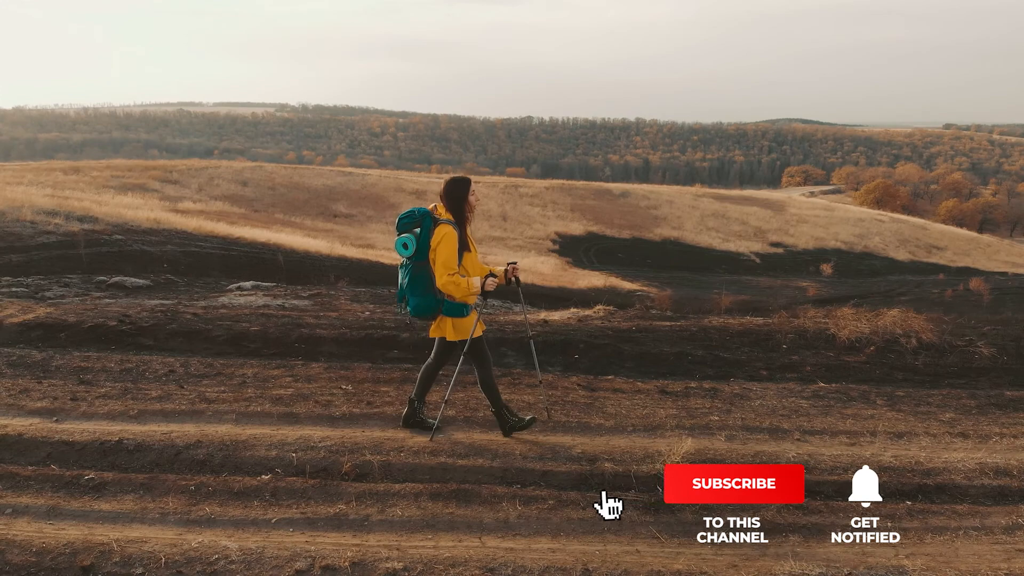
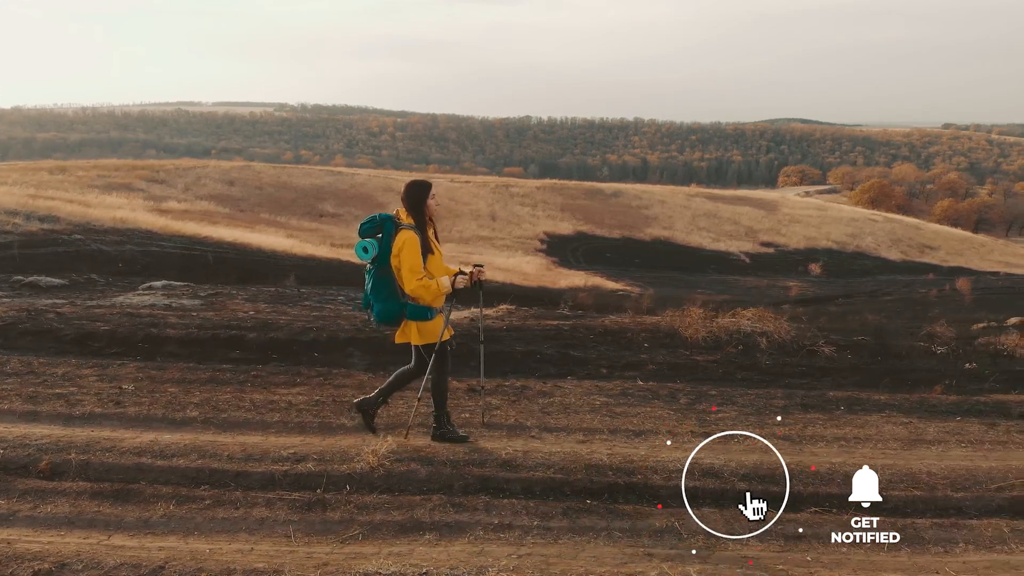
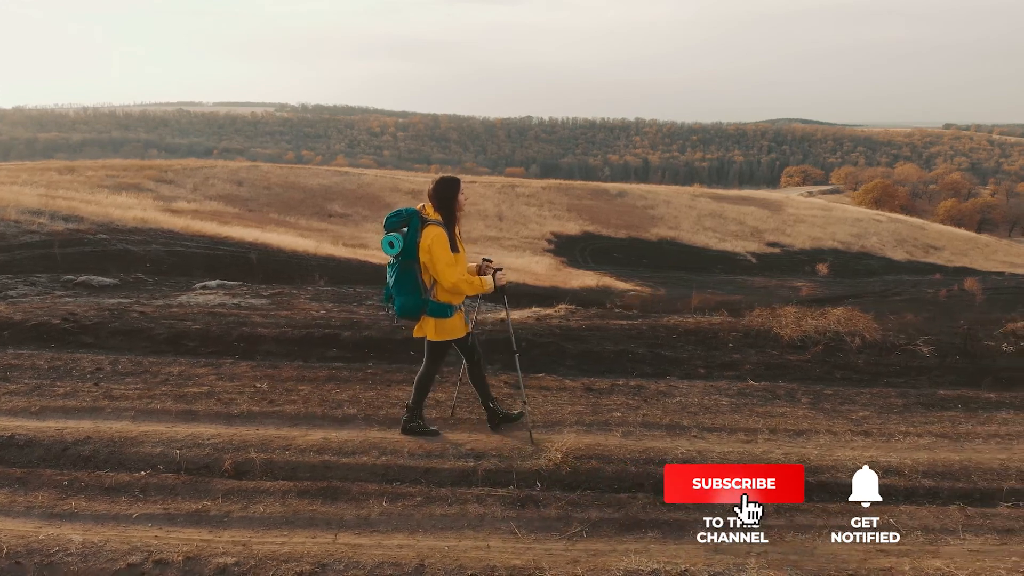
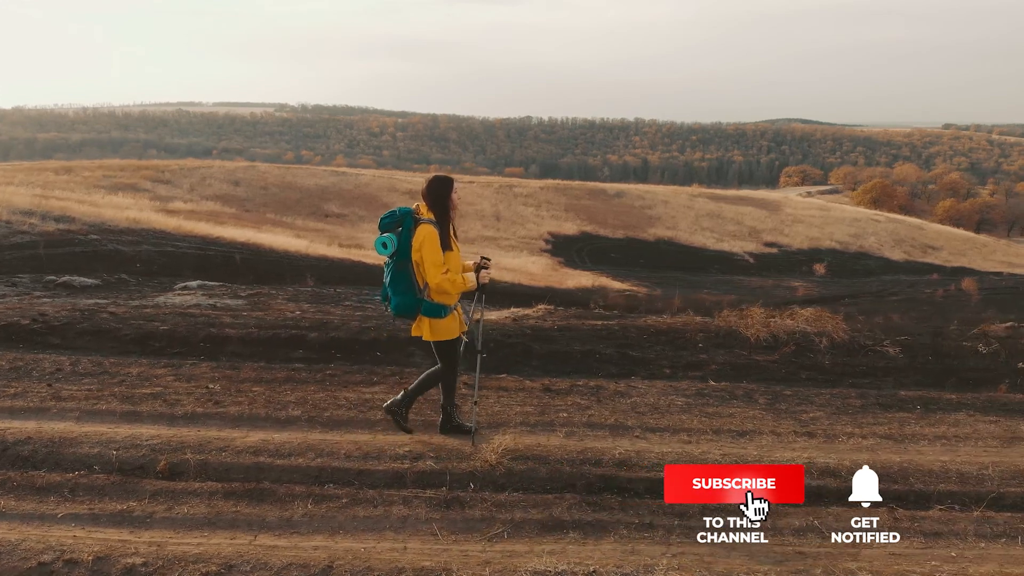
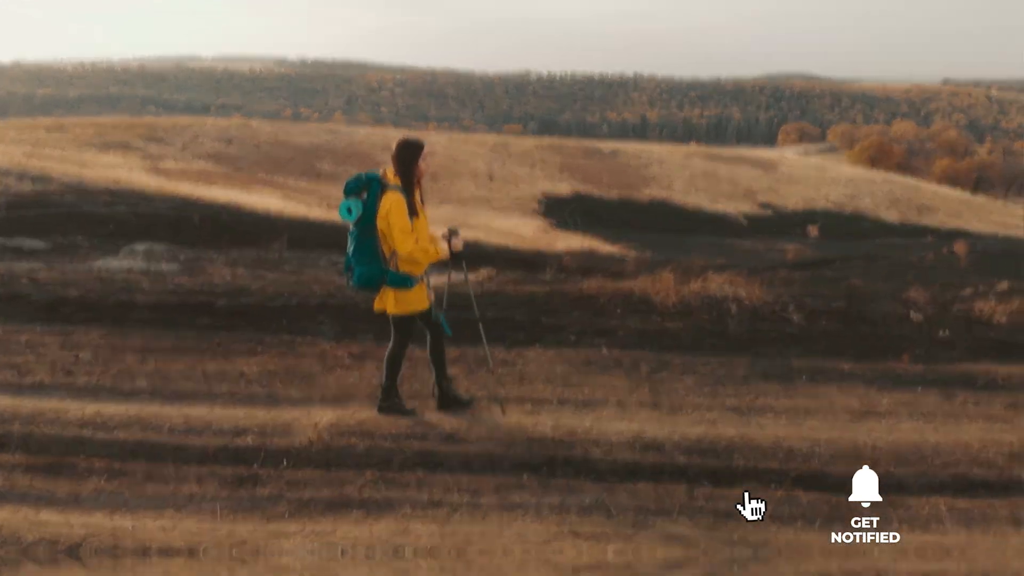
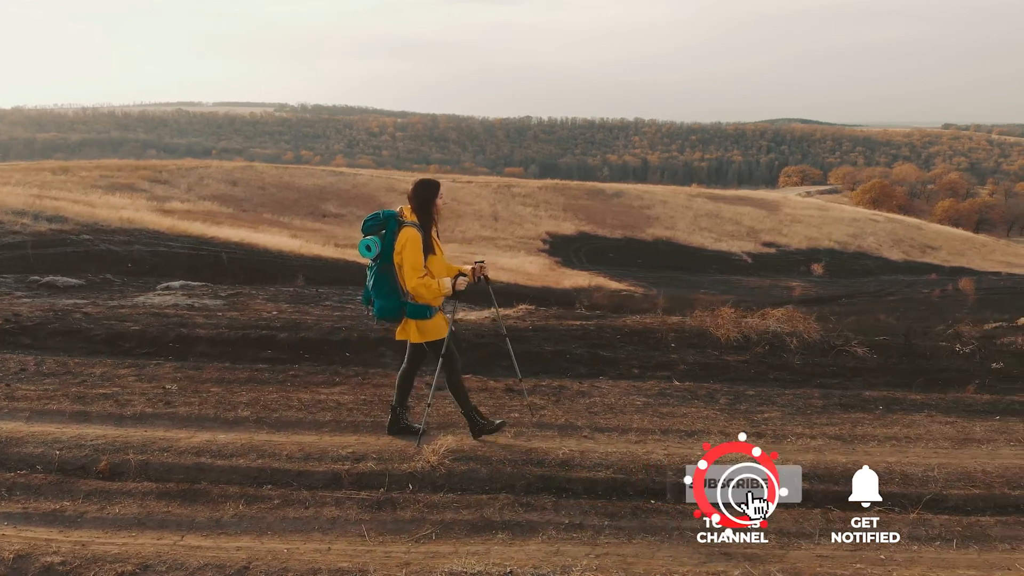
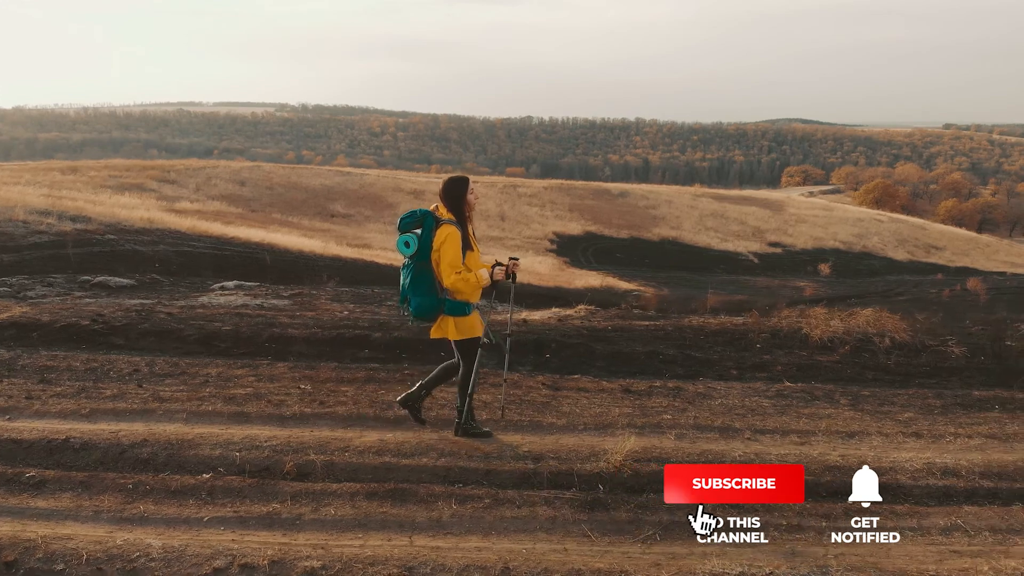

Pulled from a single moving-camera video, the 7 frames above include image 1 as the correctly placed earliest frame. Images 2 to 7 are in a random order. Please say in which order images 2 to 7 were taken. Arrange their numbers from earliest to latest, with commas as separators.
7, 3, 4, 6, 2, 5
